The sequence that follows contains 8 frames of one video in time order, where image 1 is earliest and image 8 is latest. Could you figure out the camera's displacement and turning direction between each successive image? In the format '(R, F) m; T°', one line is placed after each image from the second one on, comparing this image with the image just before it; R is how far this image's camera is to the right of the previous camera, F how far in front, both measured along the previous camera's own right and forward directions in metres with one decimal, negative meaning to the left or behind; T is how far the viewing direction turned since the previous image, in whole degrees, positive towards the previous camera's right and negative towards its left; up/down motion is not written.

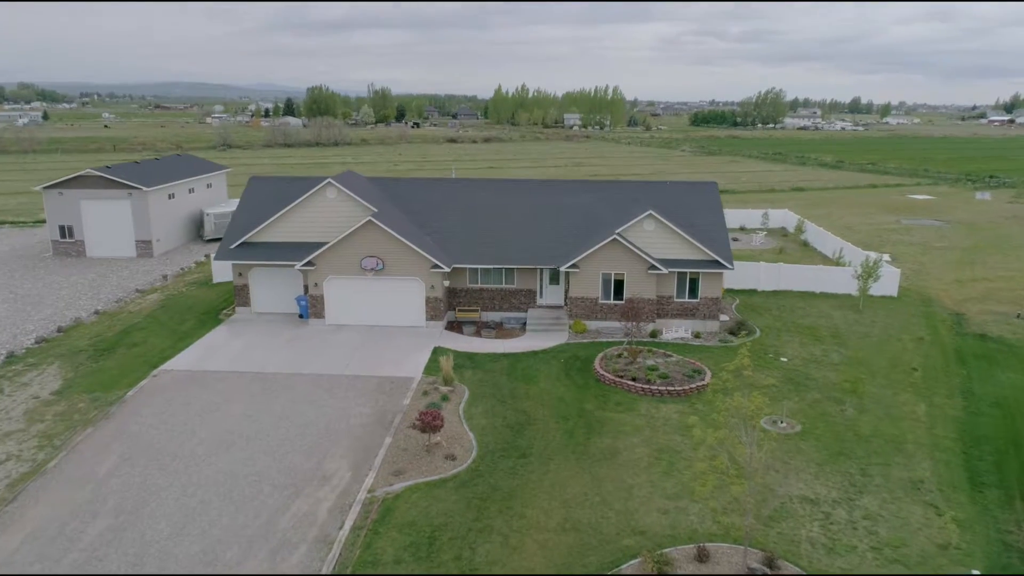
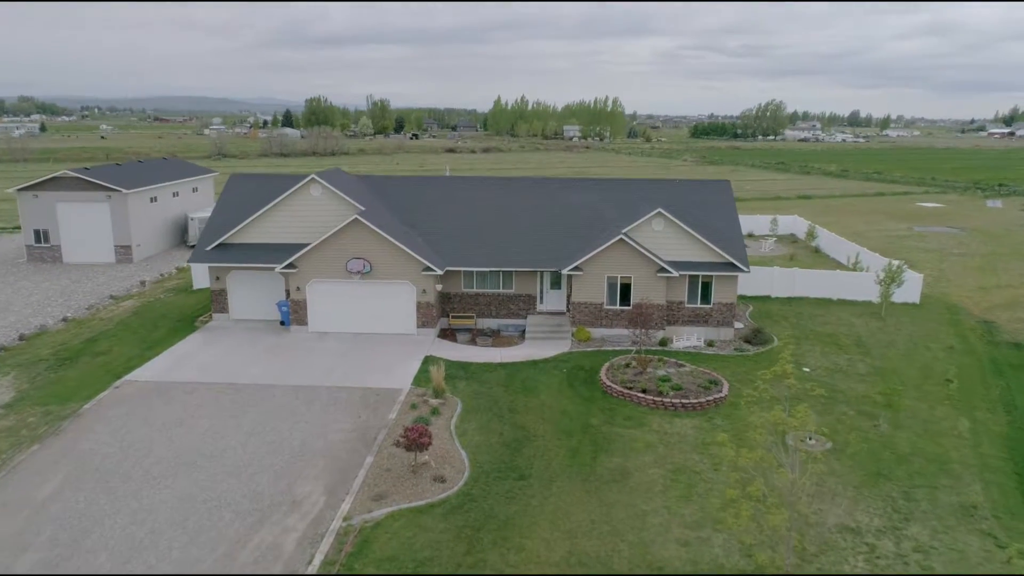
(+0.1, +2.2) m; 0°
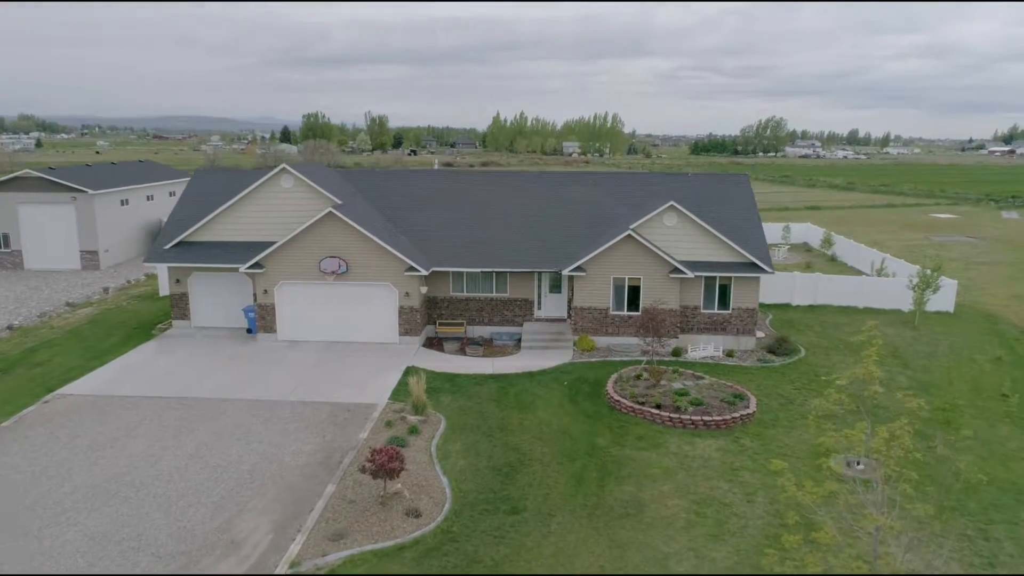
(+0.2, +3.0) m; 0°
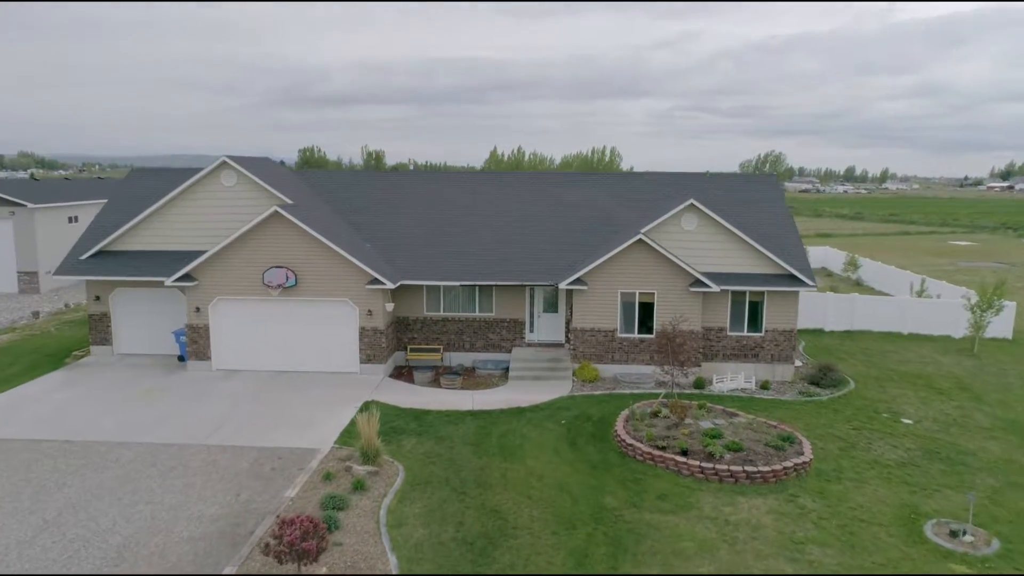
(+0.3, +4.2) m; 0°
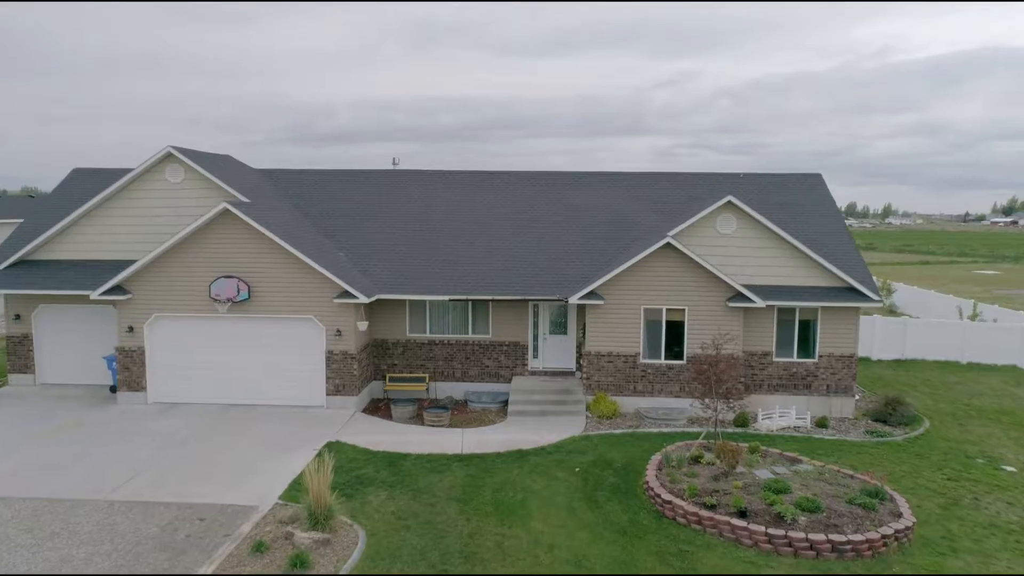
(0.0, +3.4) m; 0°
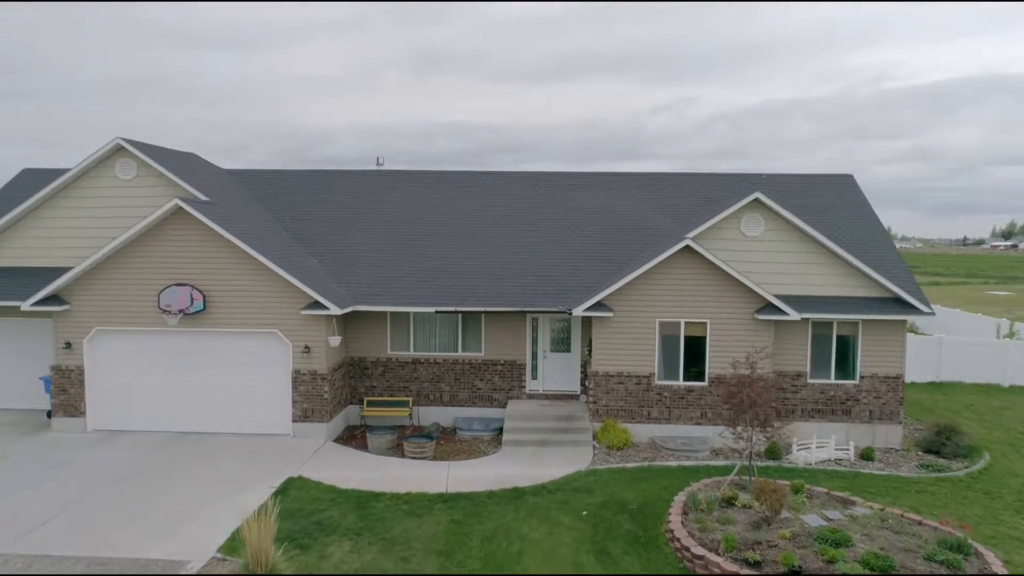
(+0.1, +2.1) m; 0°
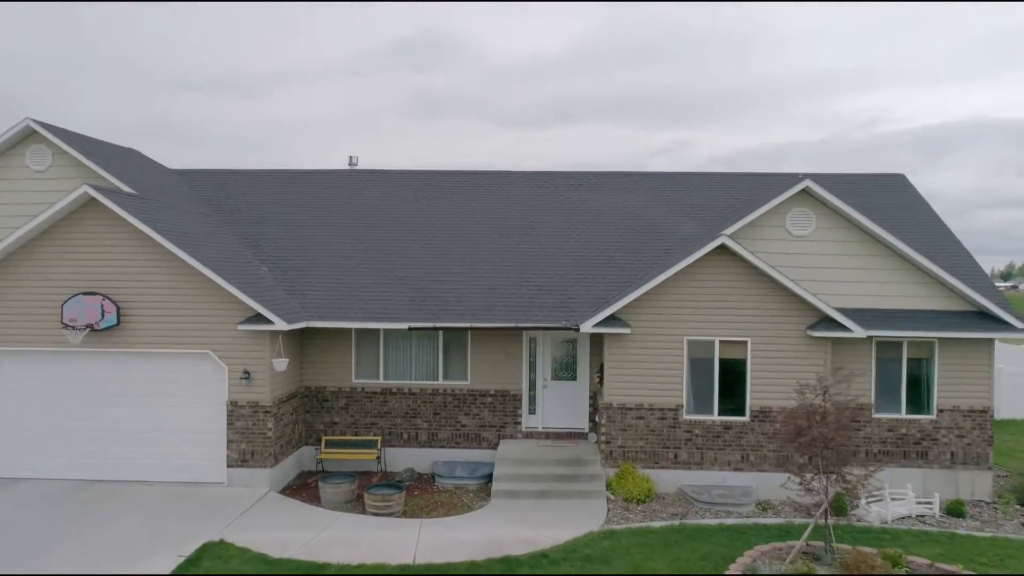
(+0.1, +2.7) m; 0°
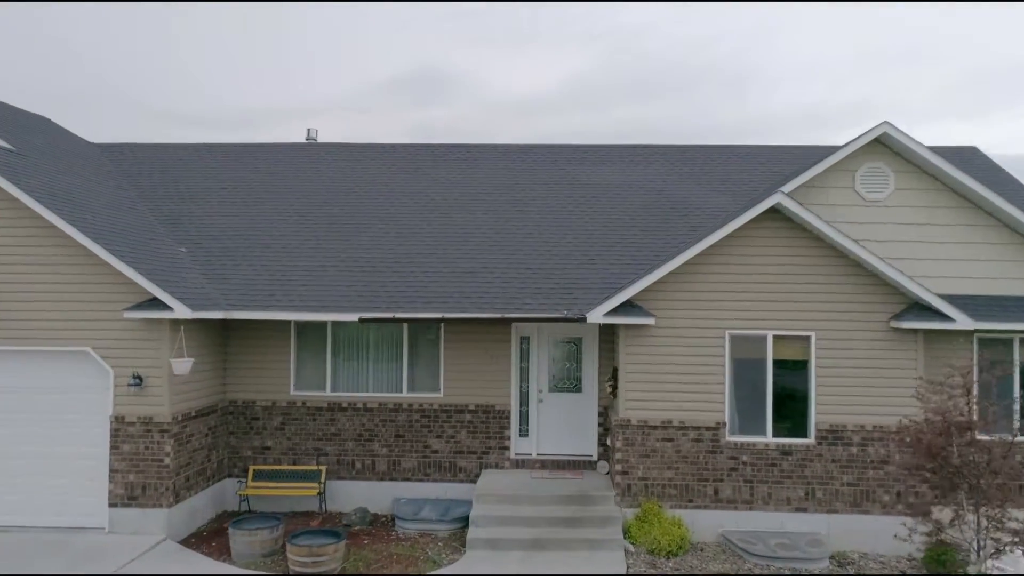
(+0.2, +2.8) m; 0°
